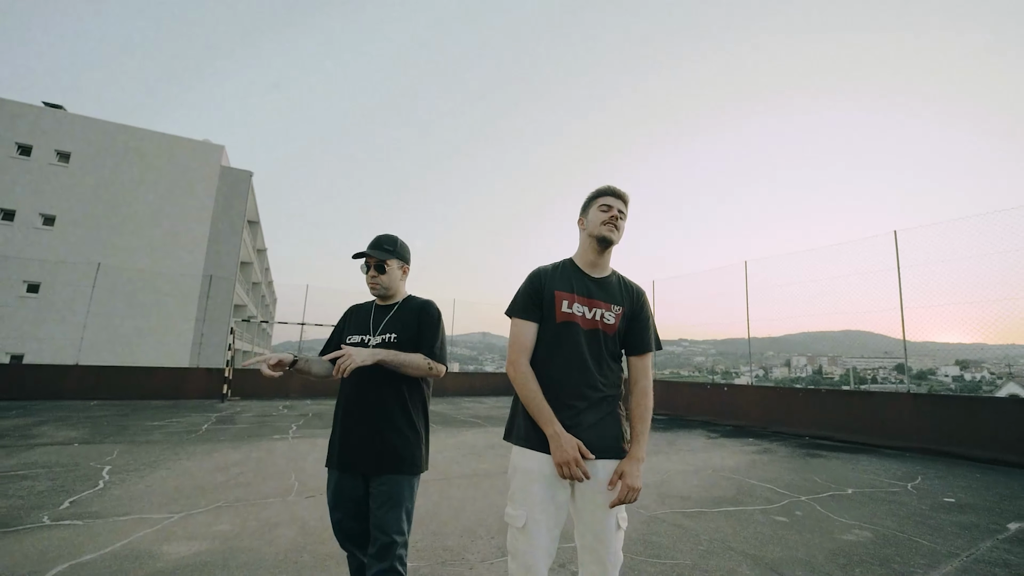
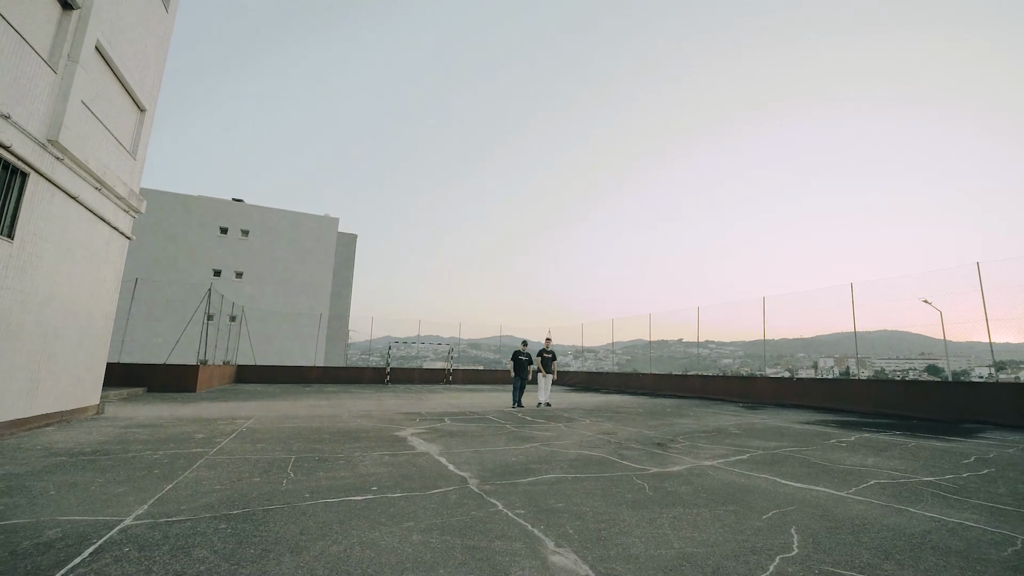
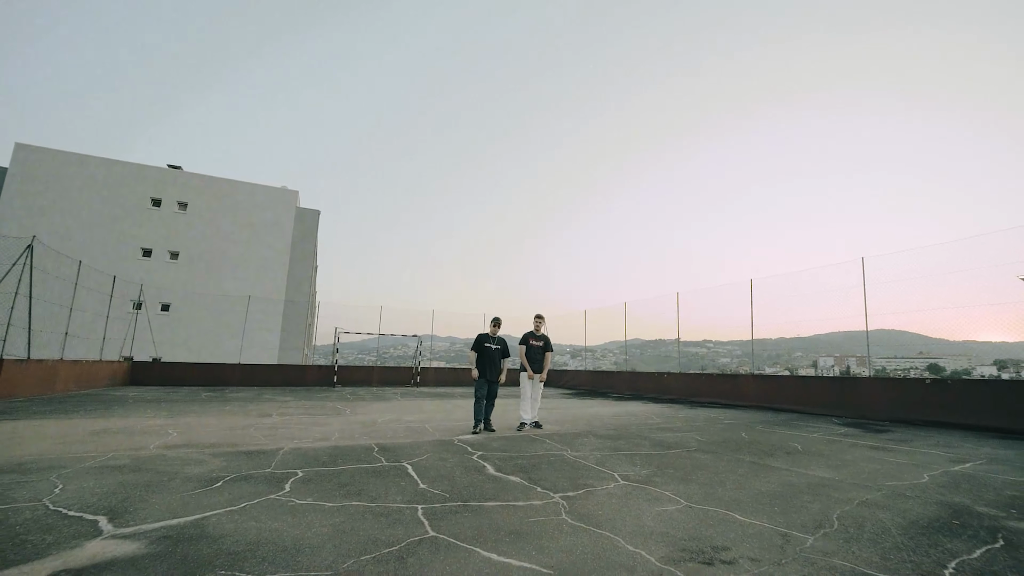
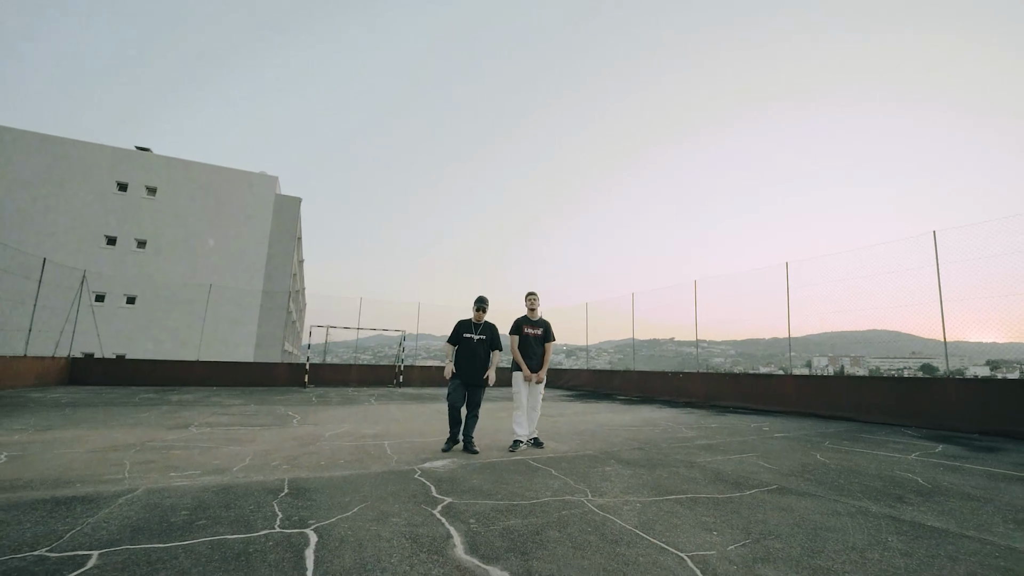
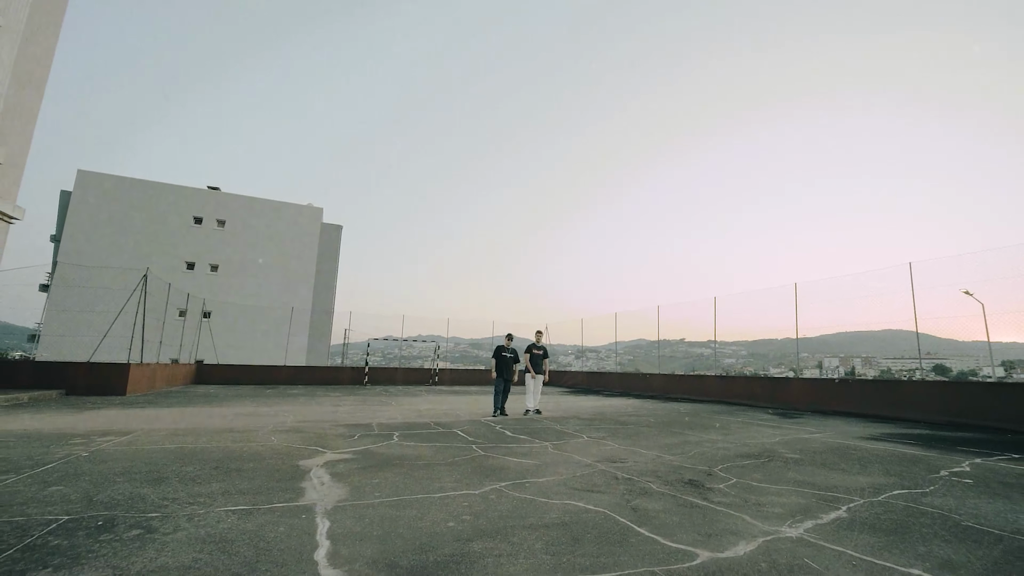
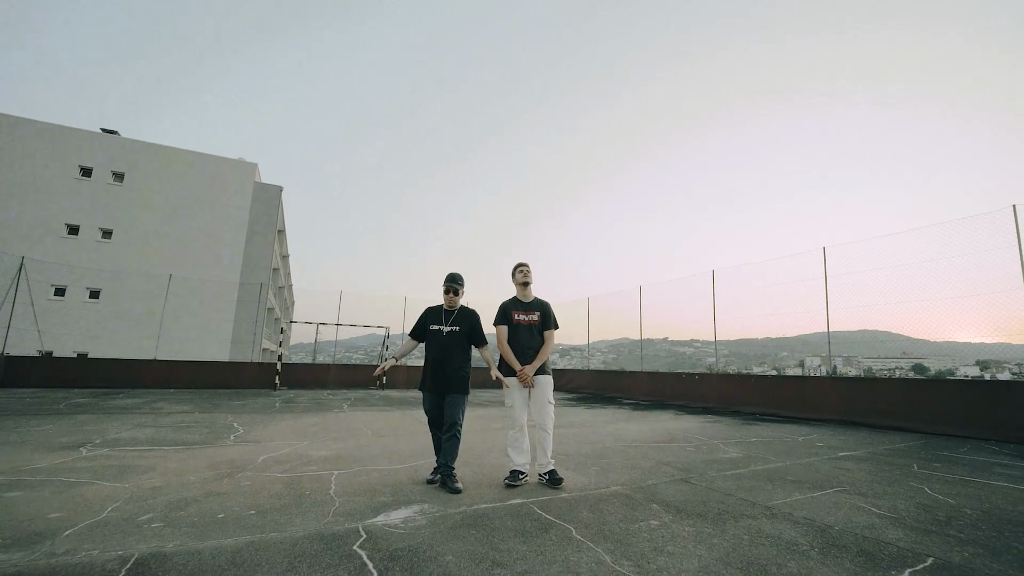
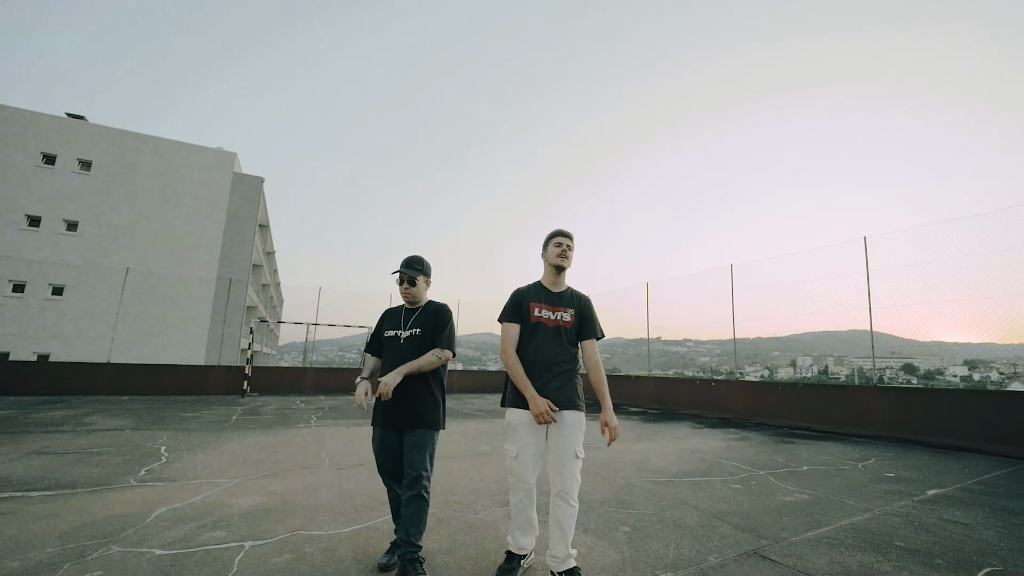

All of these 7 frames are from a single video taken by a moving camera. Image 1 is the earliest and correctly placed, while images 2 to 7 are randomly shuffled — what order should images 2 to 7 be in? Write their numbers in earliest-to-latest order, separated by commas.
7, 6, 4, 3, 5, 2
